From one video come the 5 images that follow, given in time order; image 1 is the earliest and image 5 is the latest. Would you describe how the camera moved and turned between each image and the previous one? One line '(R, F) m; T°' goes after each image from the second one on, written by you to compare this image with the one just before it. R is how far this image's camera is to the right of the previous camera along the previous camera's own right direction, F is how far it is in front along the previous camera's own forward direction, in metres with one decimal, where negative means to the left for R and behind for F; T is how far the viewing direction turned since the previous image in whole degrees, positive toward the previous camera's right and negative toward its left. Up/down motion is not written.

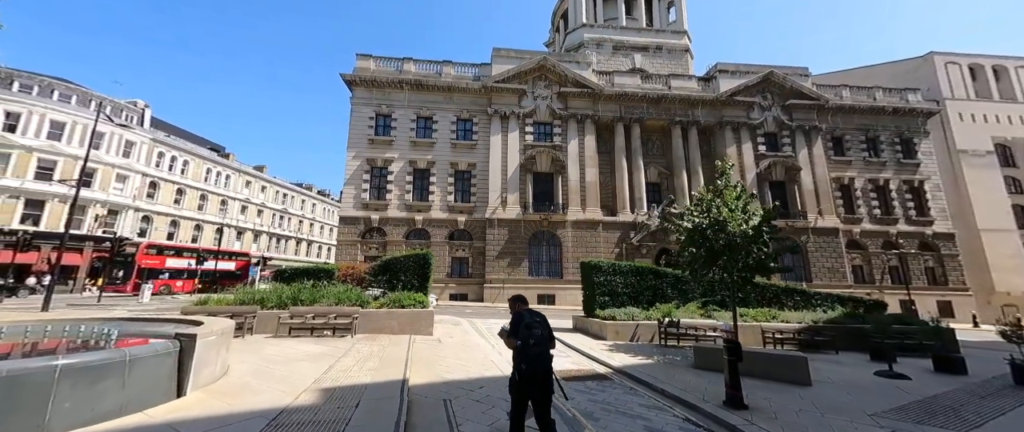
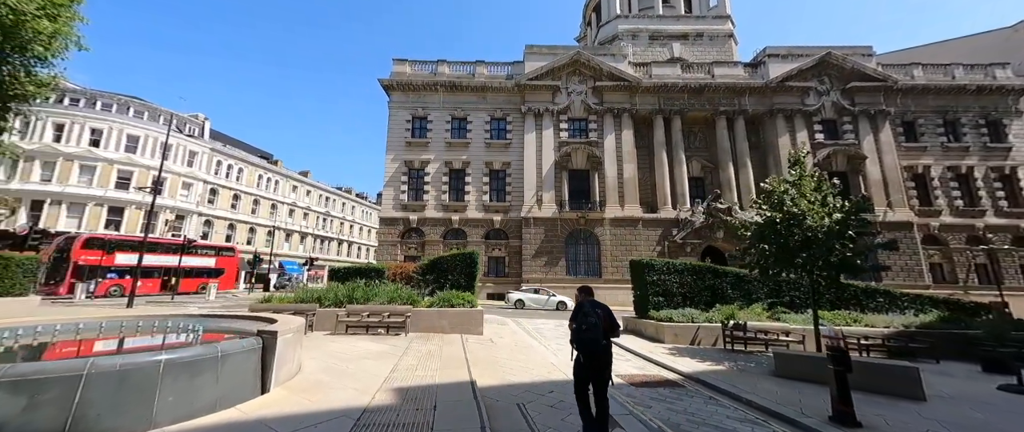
(-0.5, +0.1) m; -5°
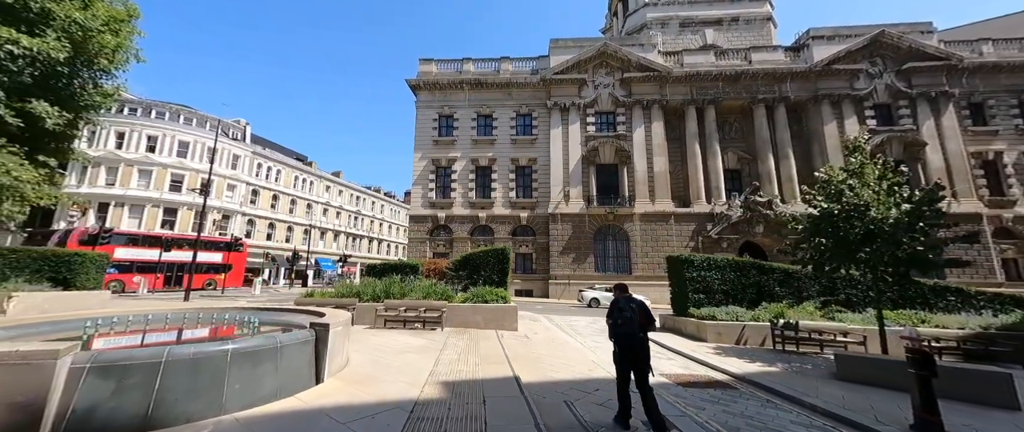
(-0.2, 0.0) m; -4°
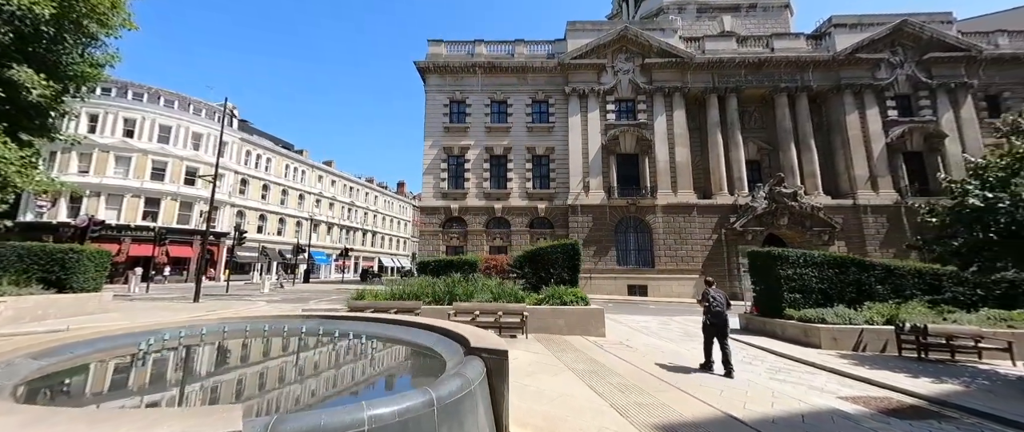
(-2.4, +1.3) m; +2°
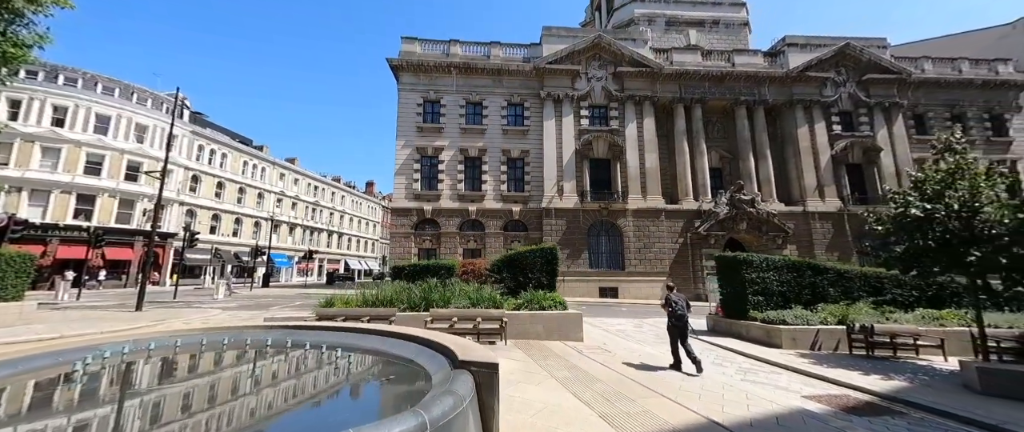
(-0.2, -0.1) m; +4°
